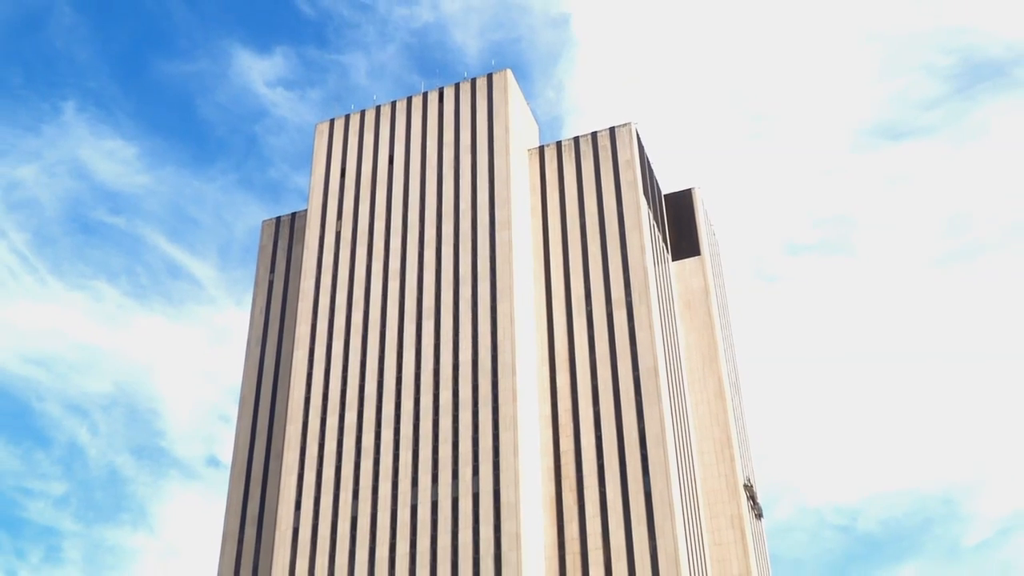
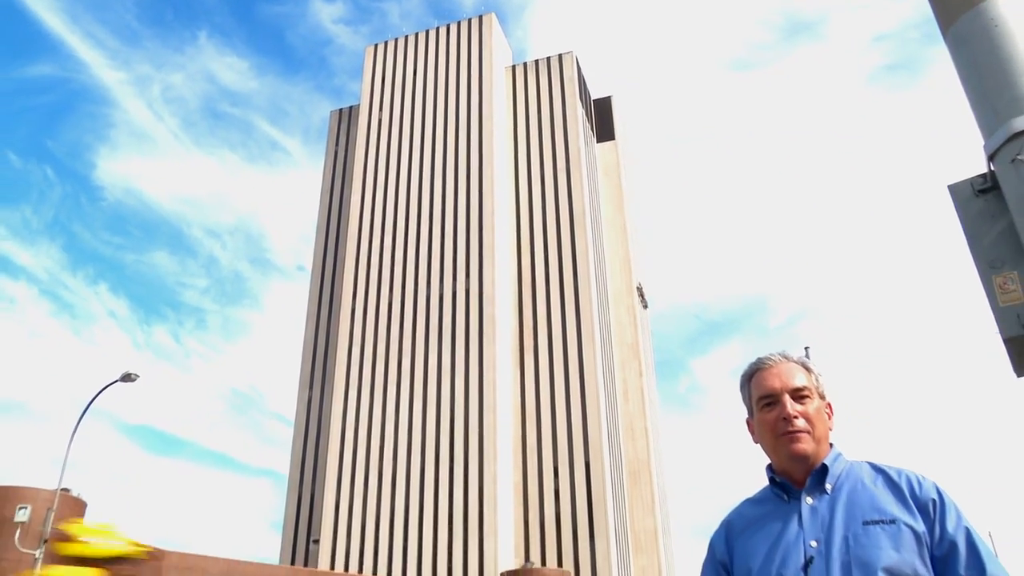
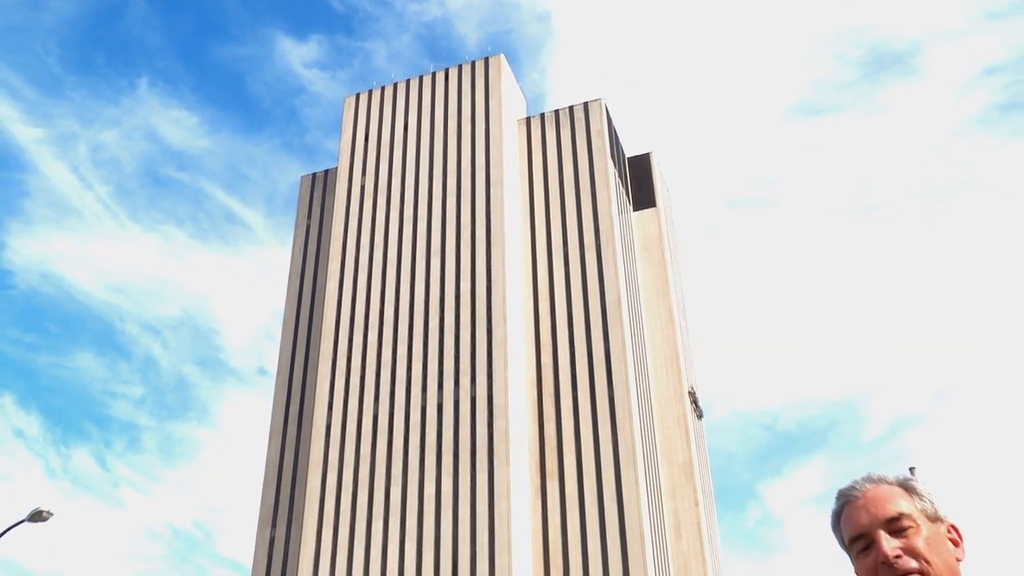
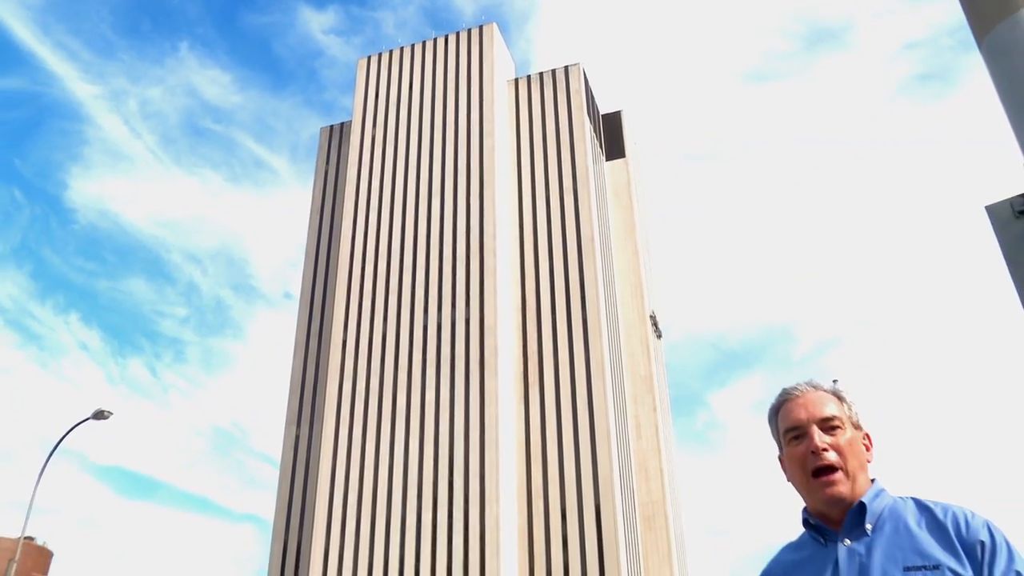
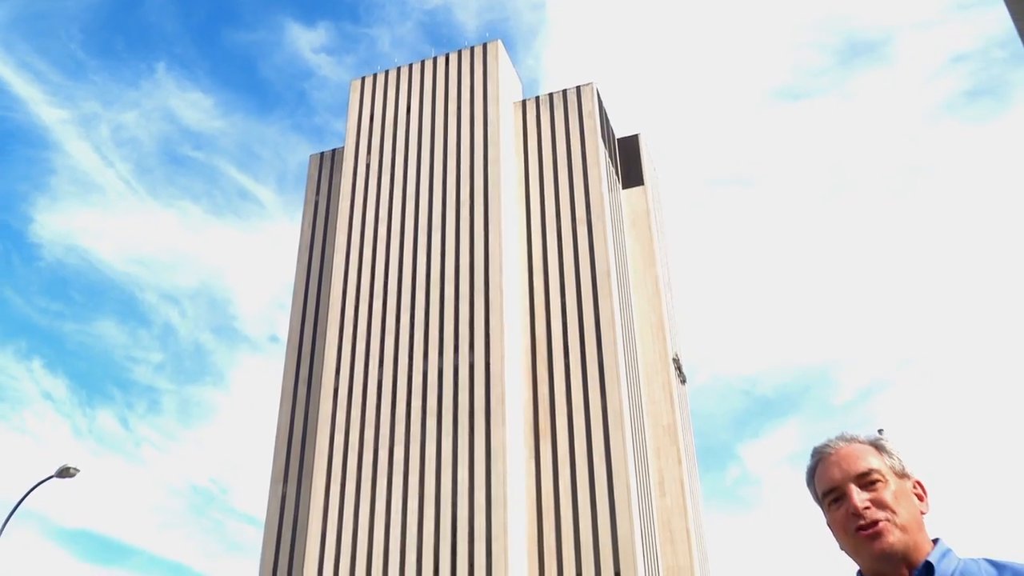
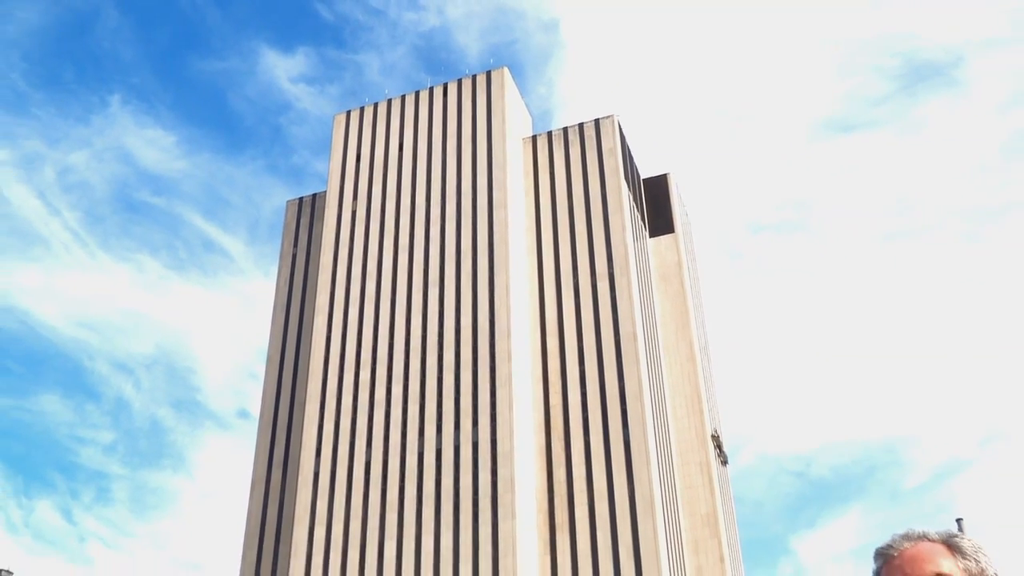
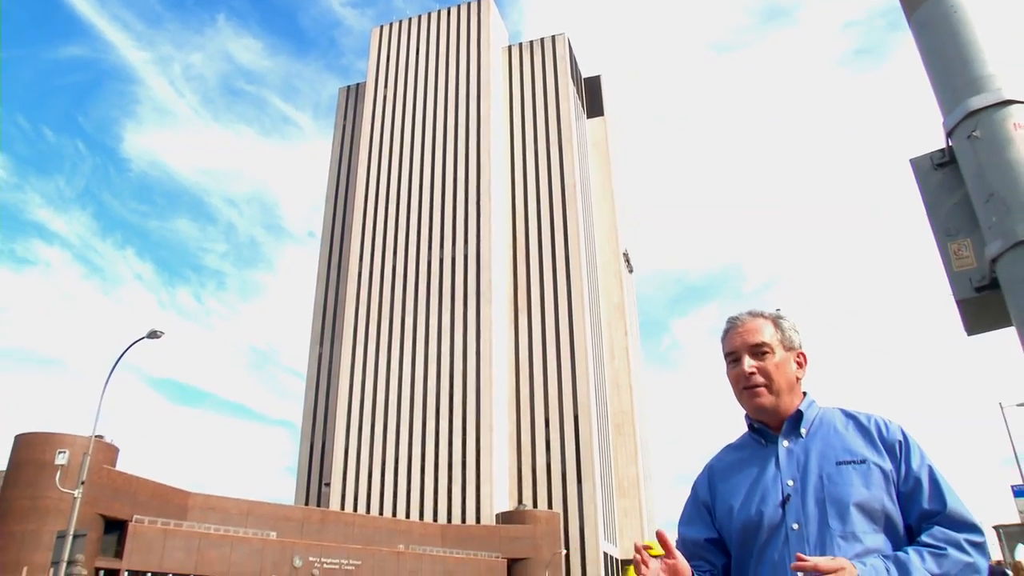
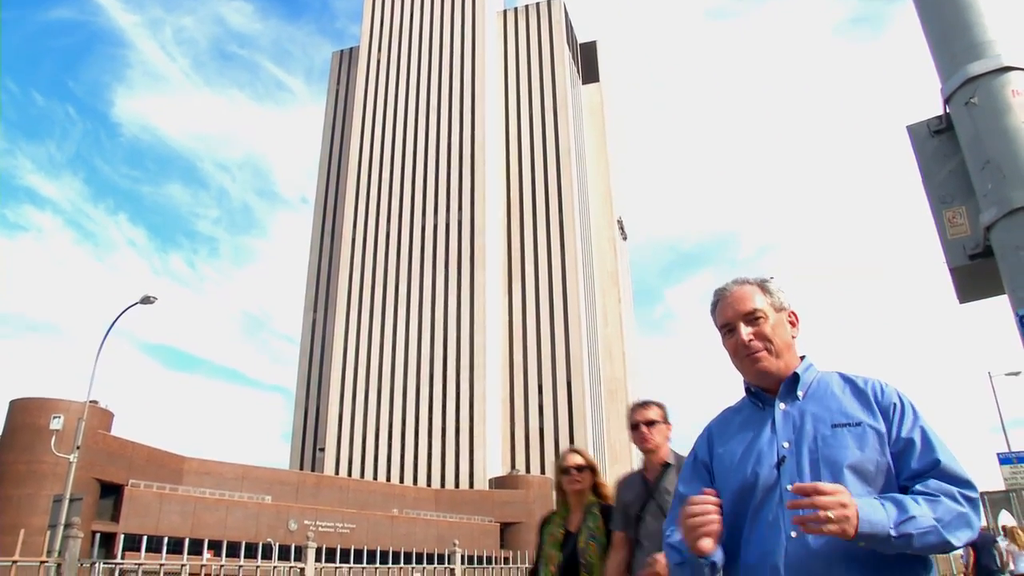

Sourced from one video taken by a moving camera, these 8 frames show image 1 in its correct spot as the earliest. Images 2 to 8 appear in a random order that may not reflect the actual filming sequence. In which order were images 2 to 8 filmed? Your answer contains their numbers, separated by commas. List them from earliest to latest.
6, 3, 5, 4, 2, 7, 8
